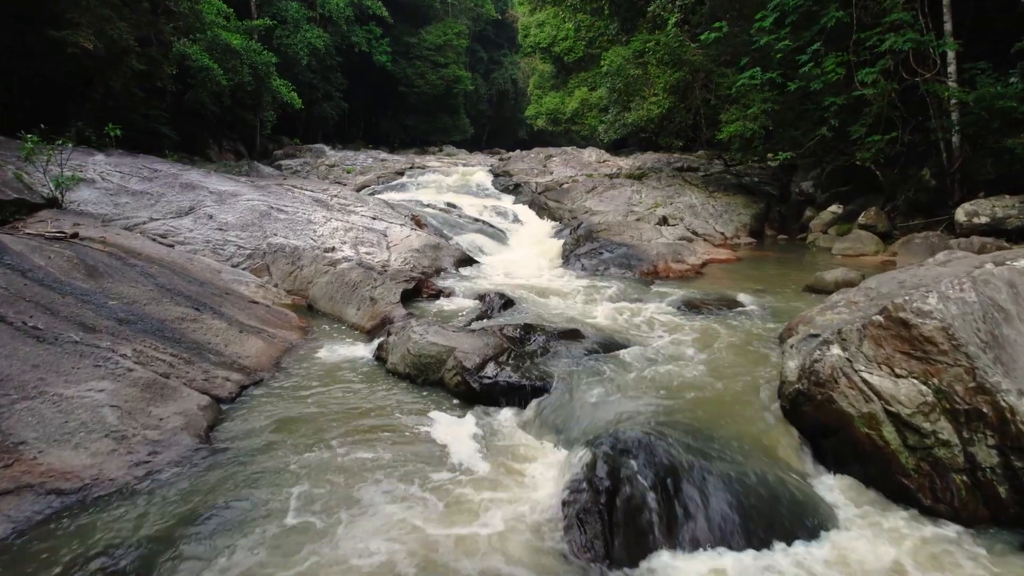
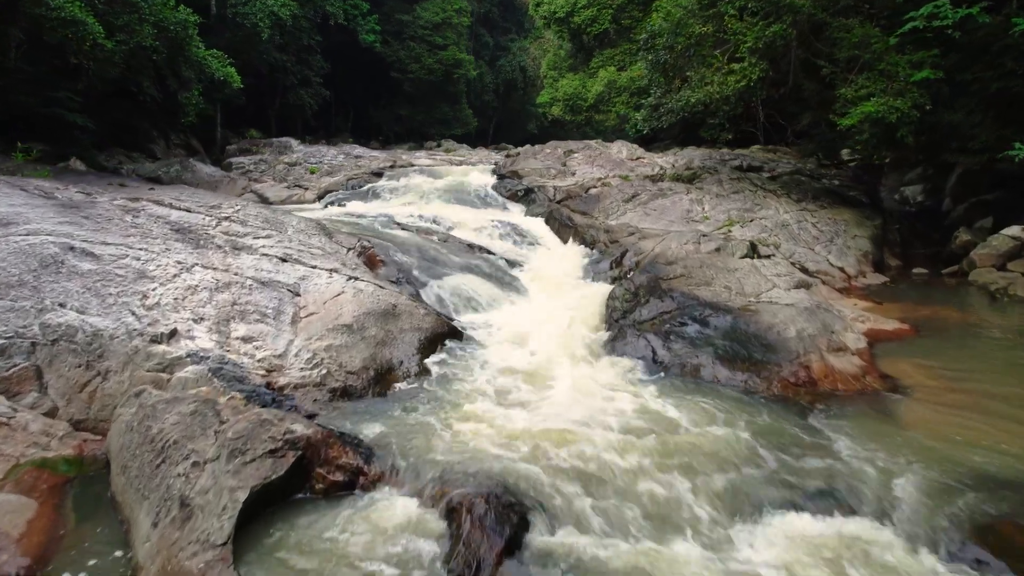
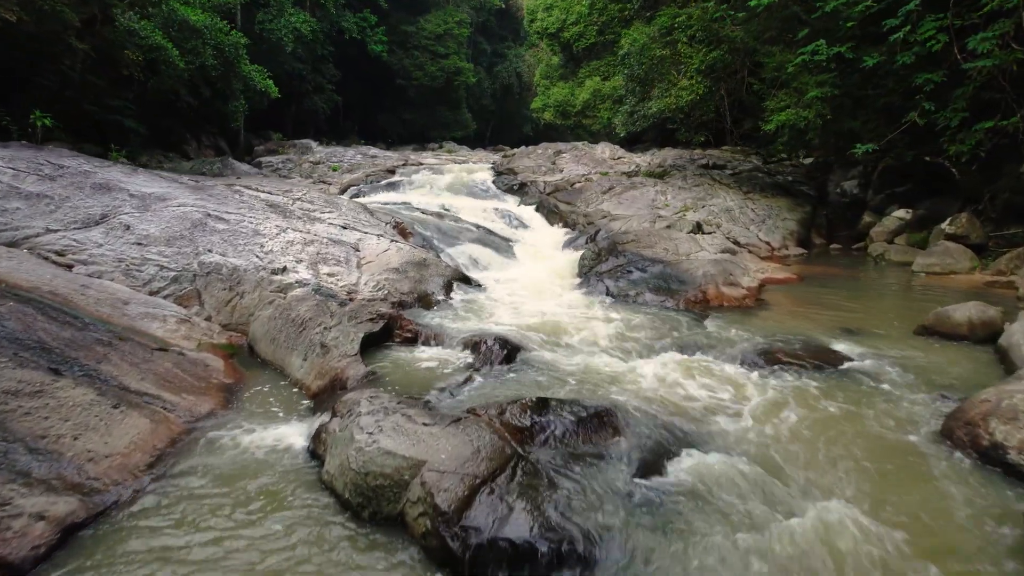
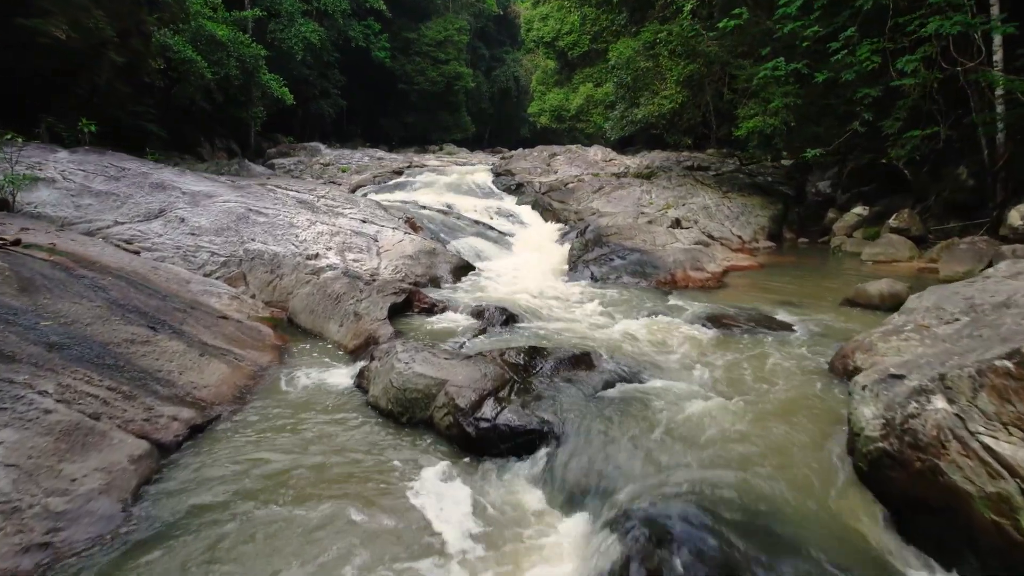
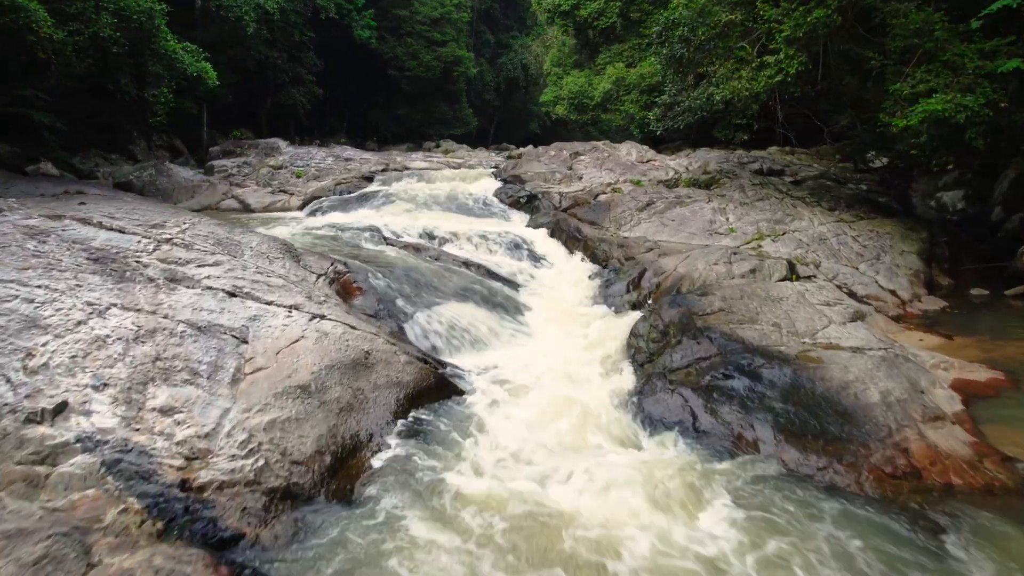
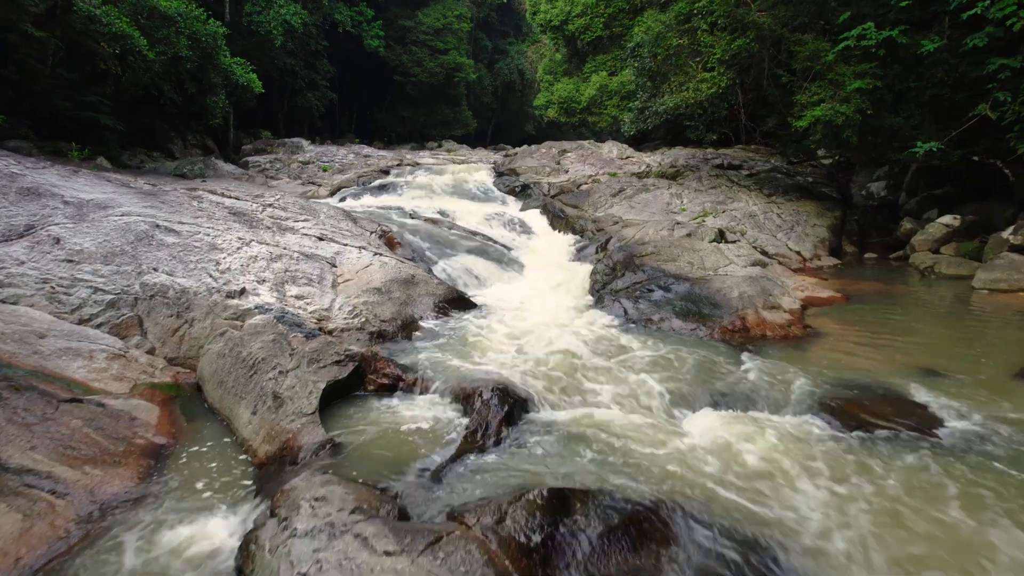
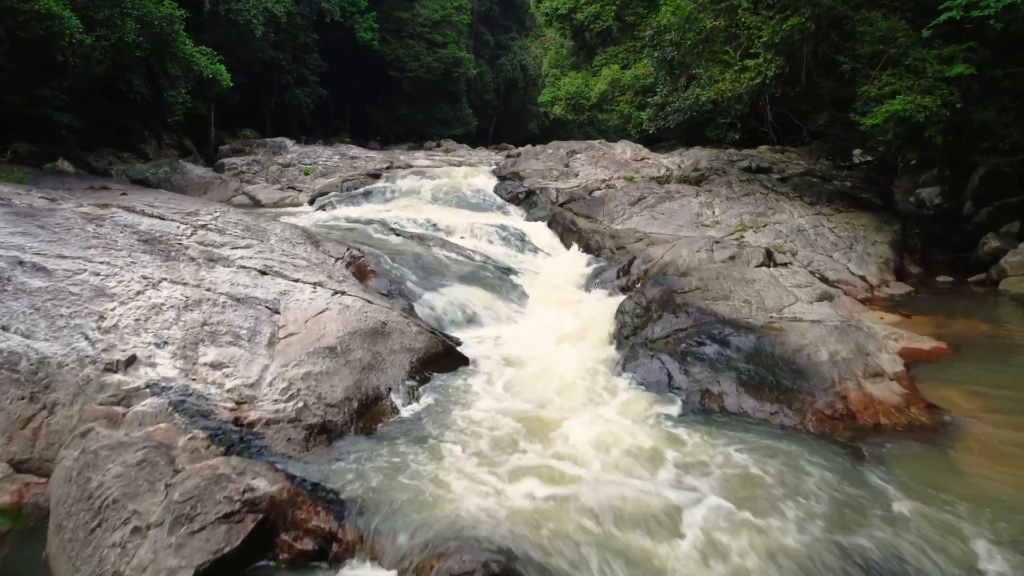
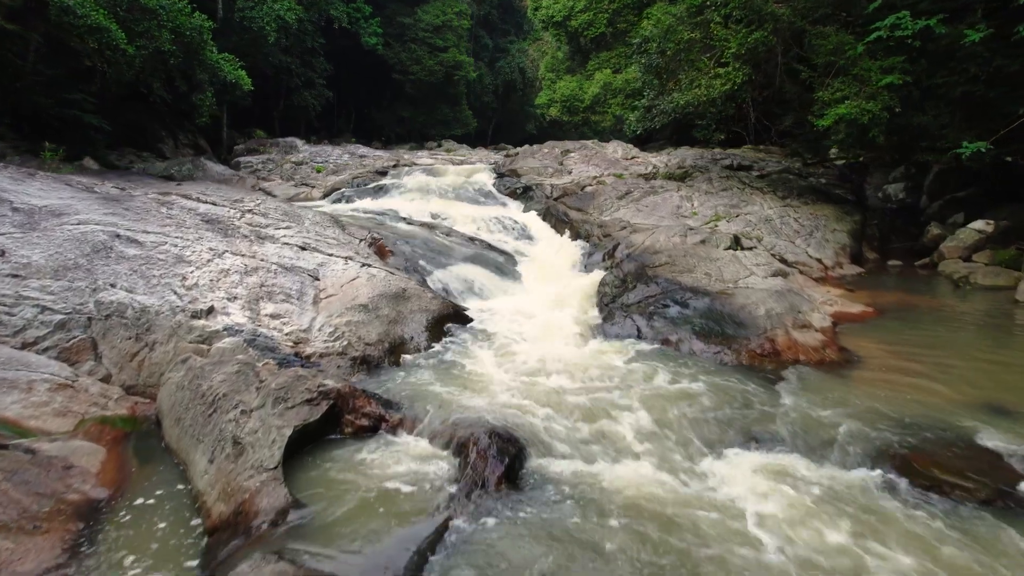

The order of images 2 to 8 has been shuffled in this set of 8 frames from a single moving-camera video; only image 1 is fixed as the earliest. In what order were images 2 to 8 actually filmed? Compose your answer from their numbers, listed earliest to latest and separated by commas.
4, 3, 6, 8, 2, 7, 5
